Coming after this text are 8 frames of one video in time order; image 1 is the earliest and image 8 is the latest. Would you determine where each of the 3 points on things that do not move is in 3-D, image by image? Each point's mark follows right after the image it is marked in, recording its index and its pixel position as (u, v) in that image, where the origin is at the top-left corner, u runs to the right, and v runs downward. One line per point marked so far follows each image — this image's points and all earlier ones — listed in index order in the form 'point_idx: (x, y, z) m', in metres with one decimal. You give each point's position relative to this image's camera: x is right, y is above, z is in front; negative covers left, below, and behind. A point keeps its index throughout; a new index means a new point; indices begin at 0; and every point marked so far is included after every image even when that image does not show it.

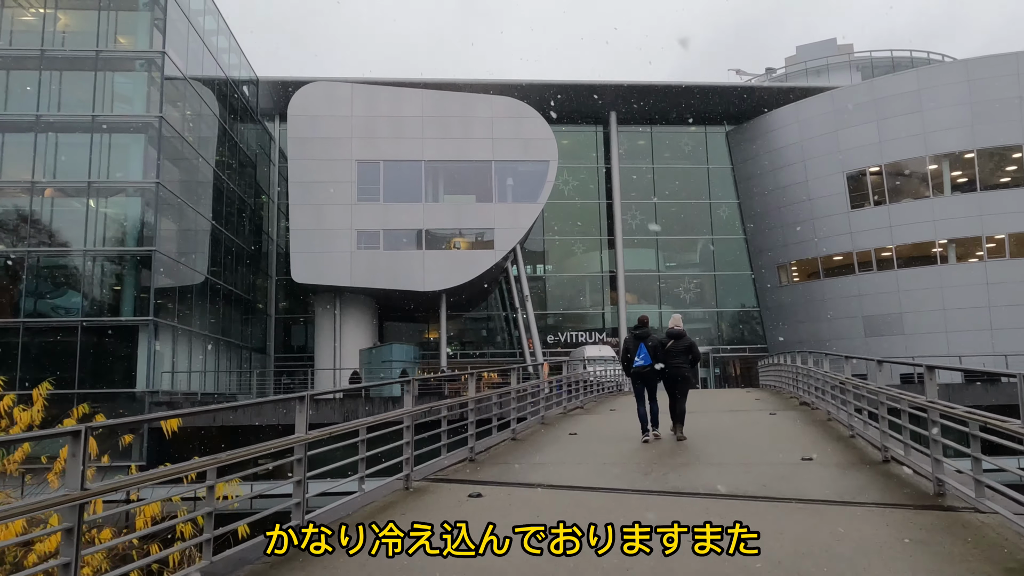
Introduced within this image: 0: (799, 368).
0: (+5.5, -1.6, +14.6) m
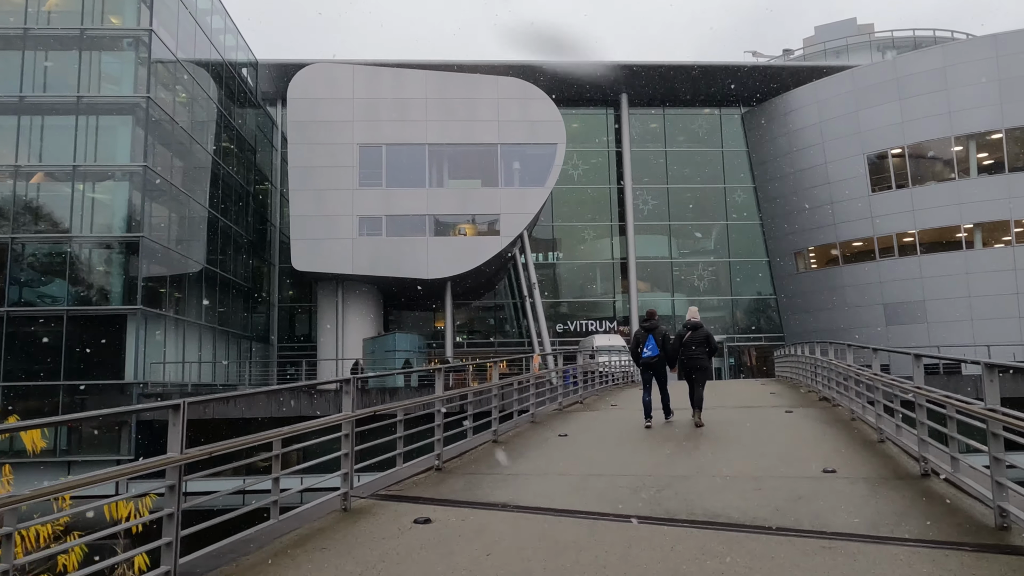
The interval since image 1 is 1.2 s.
0: (+5.5, -1.3, +13.5) m
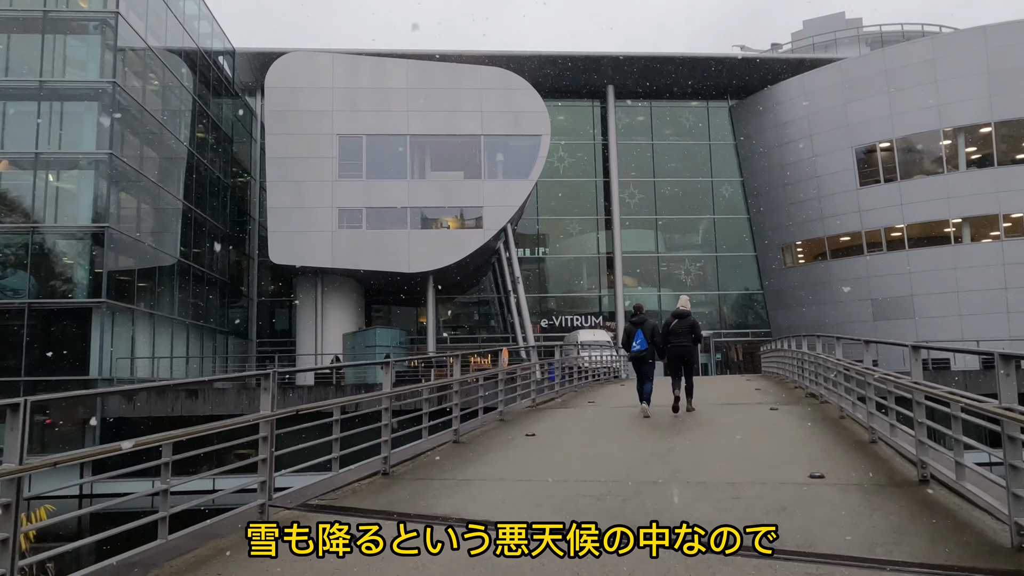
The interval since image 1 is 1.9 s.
0: (+5.0, -1.2, +13.0) m
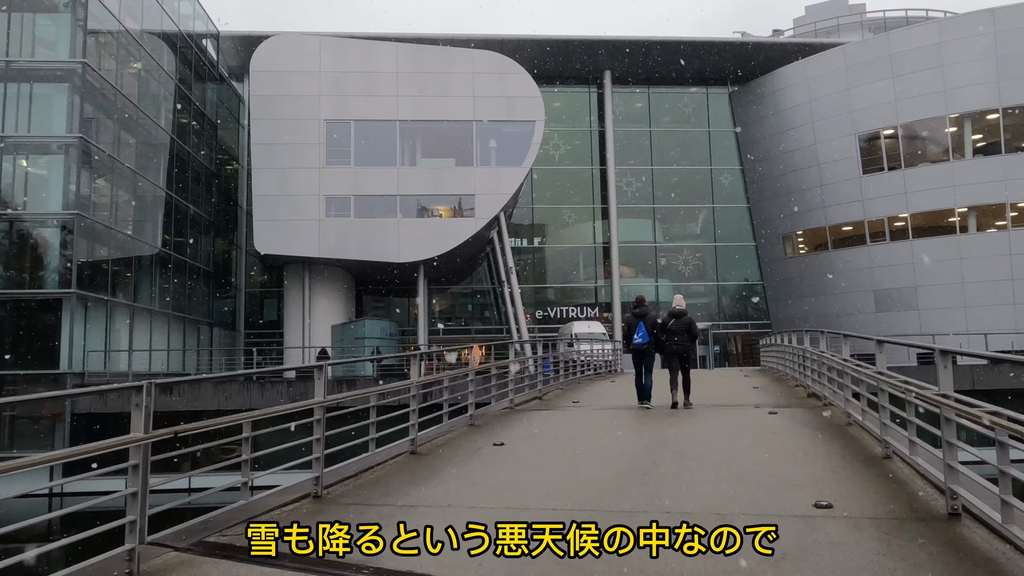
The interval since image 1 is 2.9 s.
0: (+4.7, -1.0, +12.1) m
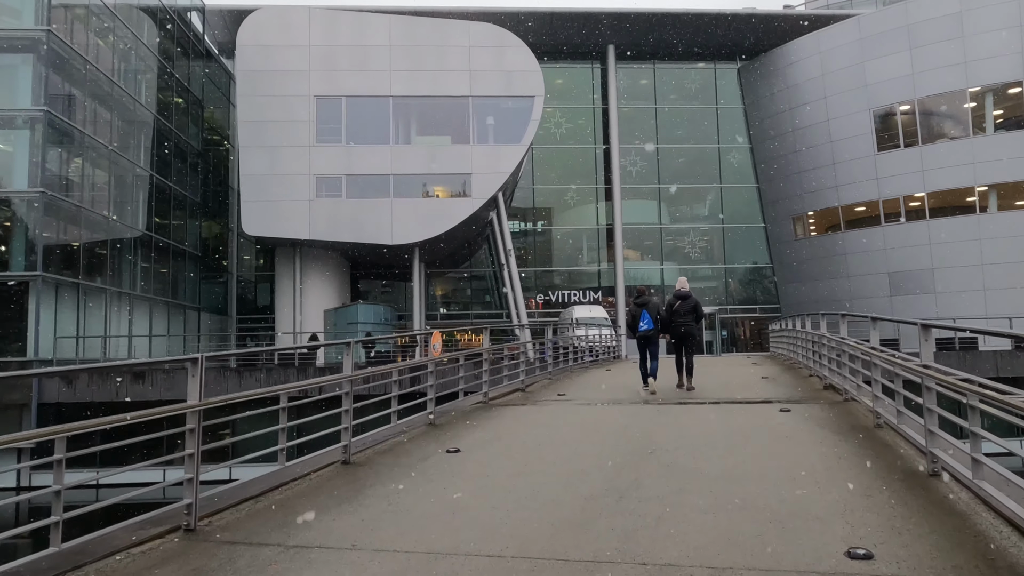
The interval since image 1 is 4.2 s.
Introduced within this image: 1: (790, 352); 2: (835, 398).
0: (+4.5, -0.7, +11.0) m
1: (+6.5, -1.5, +17.7) m
2: (+3.9, -1.4, +9.2) m
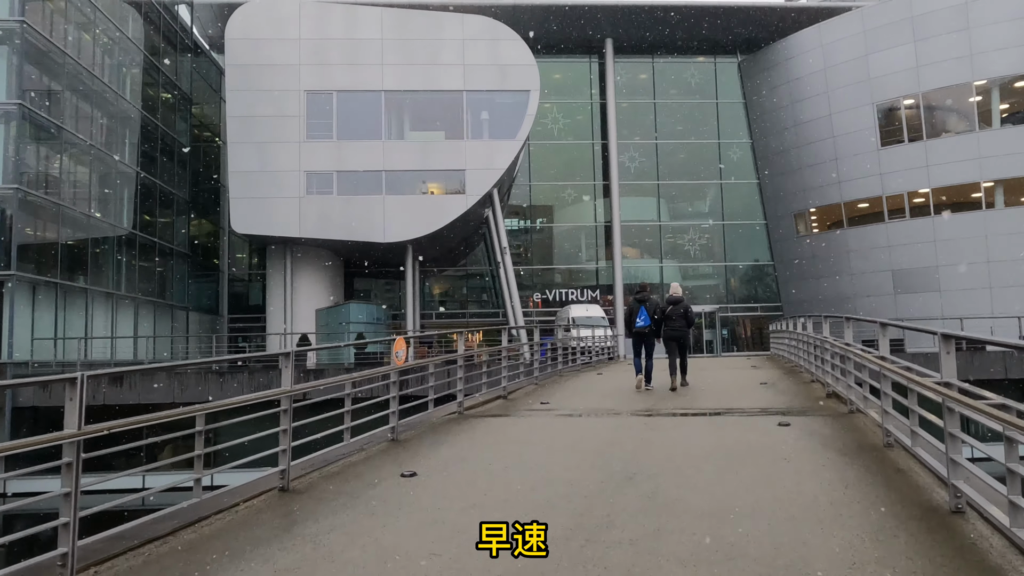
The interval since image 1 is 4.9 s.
0: (+4.3, -0.7, +10.3) m
1: (+6.3, -1.5, +17.1) m
2: (+3.7, -1.4, +8.6) m
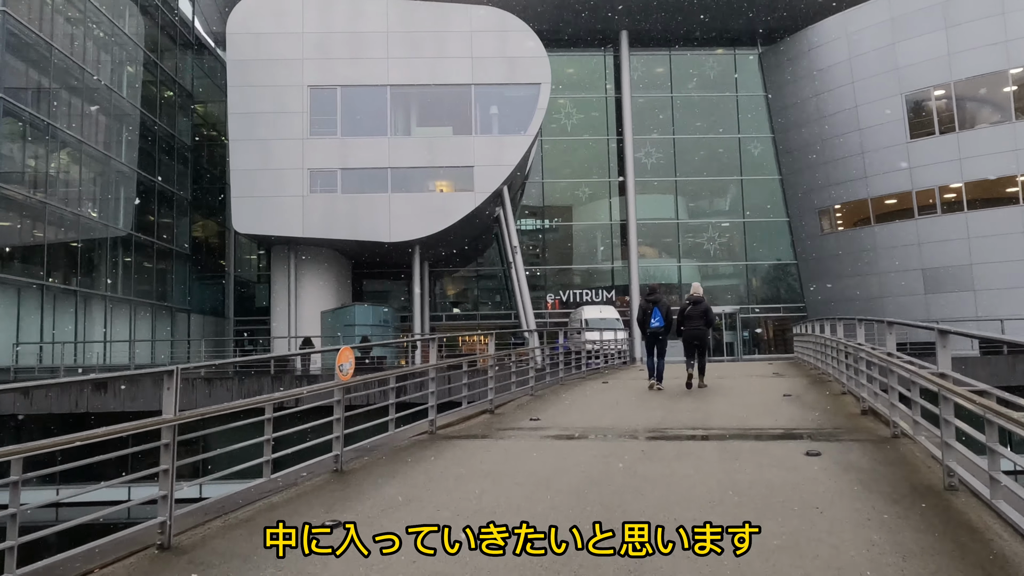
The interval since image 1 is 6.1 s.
0: (+4.2, -0.7, +9.2) m
1: (+6.4, -1.5, +15.9) m
2: (+3.6, -1.3, +7.4) m
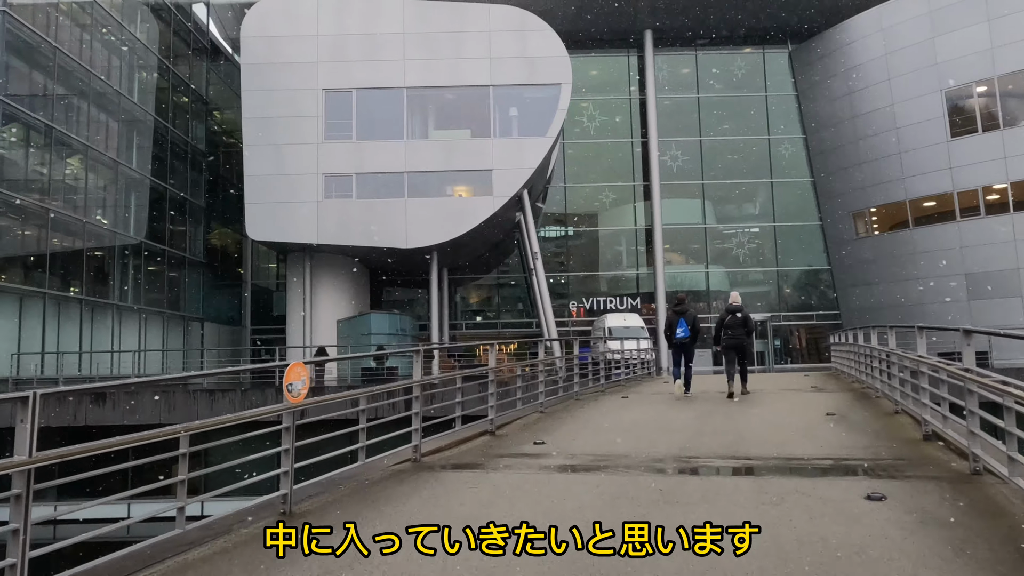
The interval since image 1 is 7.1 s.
0: (+4.2, -0.7, +8.1) m
1: (+6.7, -1.6, +14.7) m
2: (+3.6, -1.4, +6.4) m
